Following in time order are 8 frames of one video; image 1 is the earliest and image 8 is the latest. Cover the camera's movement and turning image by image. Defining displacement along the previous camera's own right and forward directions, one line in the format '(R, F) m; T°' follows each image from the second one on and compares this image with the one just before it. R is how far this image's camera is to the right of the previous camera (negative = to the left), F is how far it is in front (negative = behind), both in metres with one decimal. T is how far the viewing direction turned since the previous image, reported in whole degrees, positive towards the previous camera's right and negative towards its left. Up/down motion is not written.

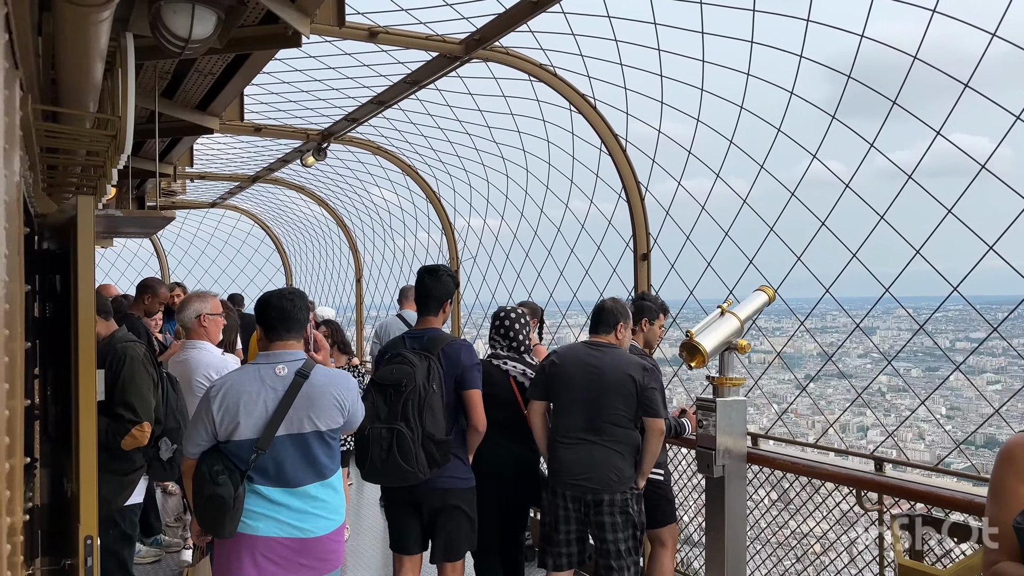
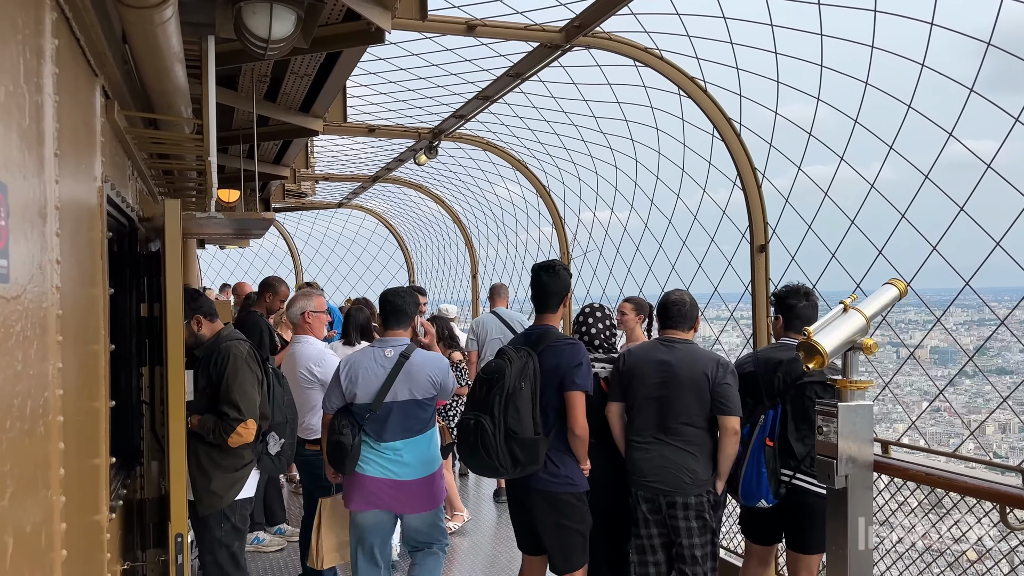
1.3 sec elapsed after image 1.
(+0.2, +0.2) m; -9°
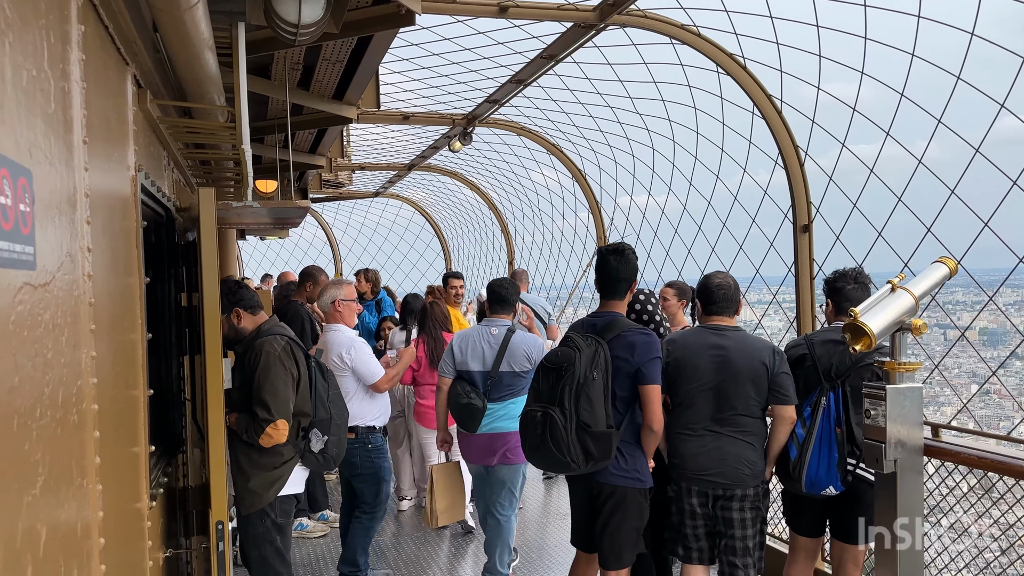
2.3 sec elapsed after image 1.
(0.0, +0.1) m; -3°
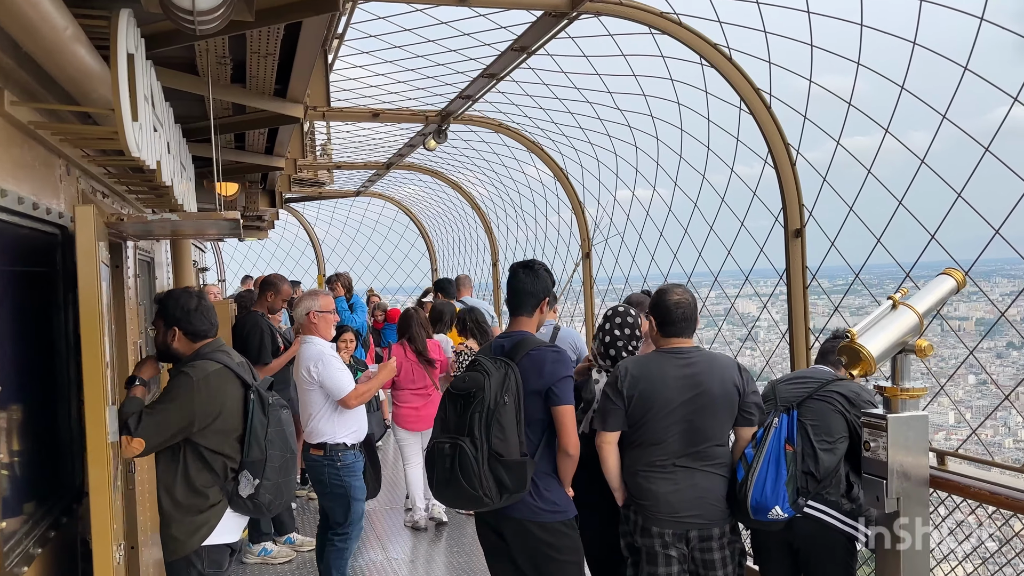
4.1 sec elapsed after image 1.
(+0.2, +0.6) m; 0°
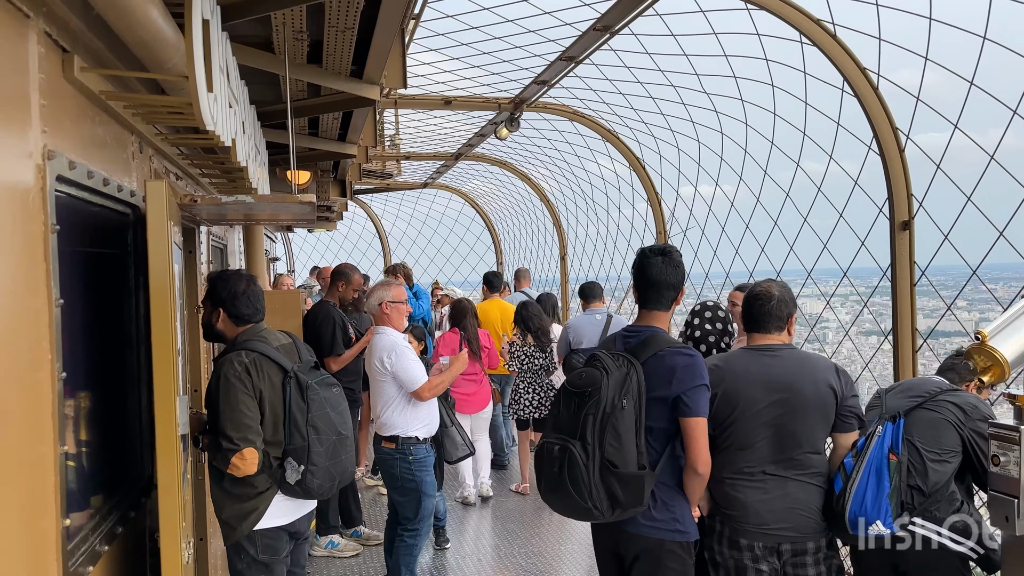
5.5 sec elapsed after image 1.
(-0.2, +0.3) m; -4°
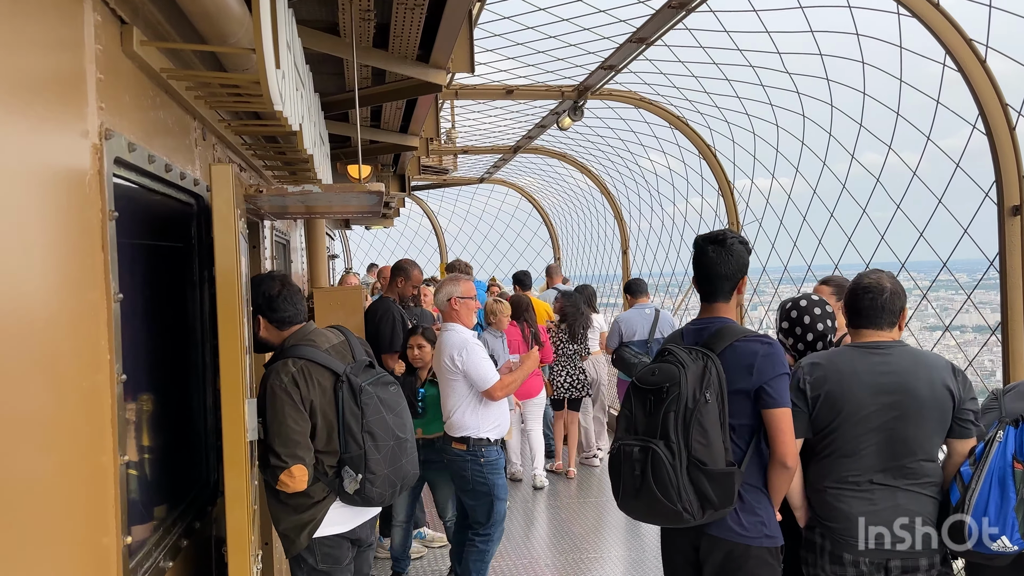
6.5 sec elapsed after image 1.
(-0.2, +0.3) m; -4°
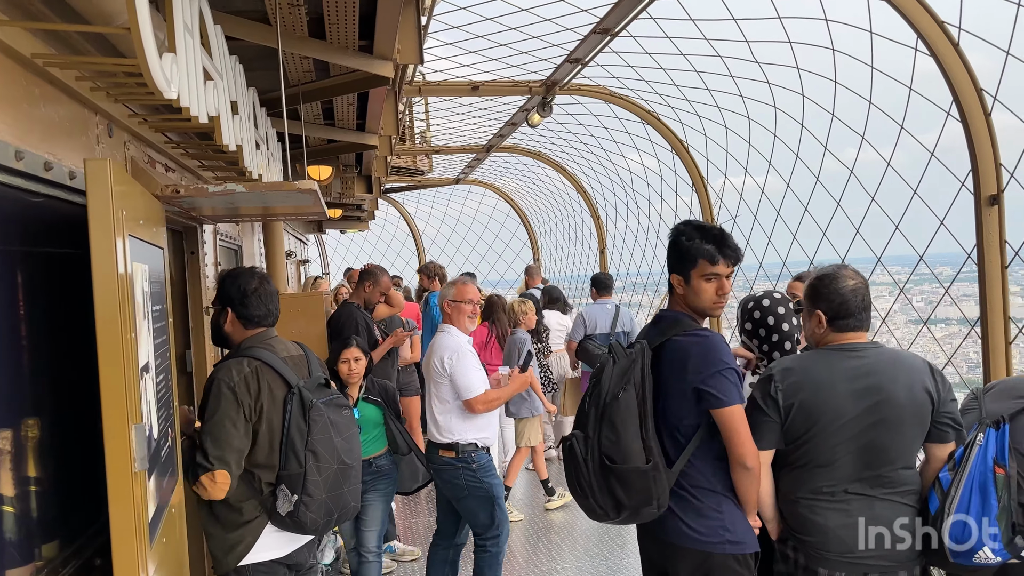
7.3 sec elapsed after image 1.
(+0.2, +0.3) m; +1°
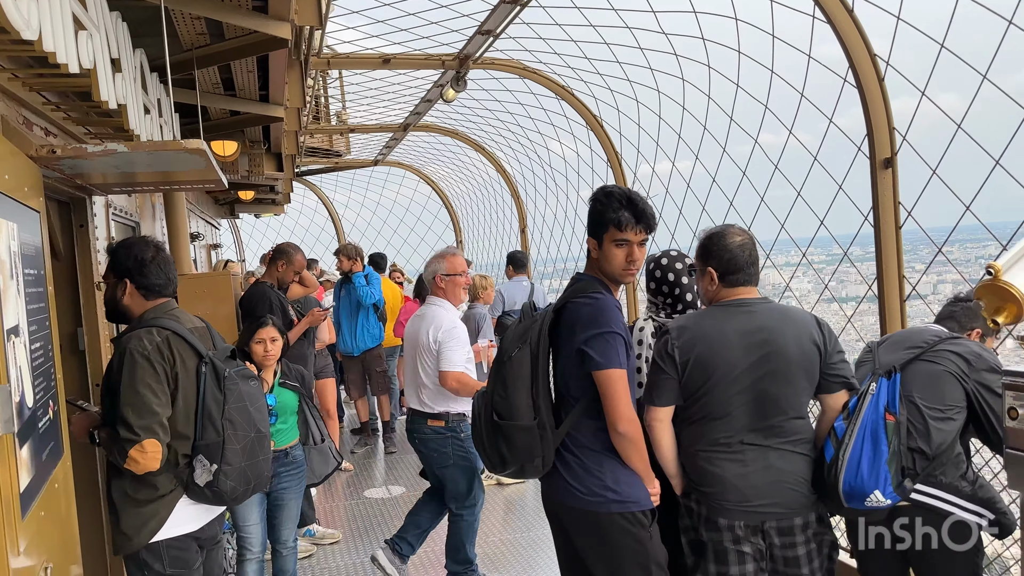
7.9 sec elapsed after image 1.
(+0.1, 0.0) m; +5°
